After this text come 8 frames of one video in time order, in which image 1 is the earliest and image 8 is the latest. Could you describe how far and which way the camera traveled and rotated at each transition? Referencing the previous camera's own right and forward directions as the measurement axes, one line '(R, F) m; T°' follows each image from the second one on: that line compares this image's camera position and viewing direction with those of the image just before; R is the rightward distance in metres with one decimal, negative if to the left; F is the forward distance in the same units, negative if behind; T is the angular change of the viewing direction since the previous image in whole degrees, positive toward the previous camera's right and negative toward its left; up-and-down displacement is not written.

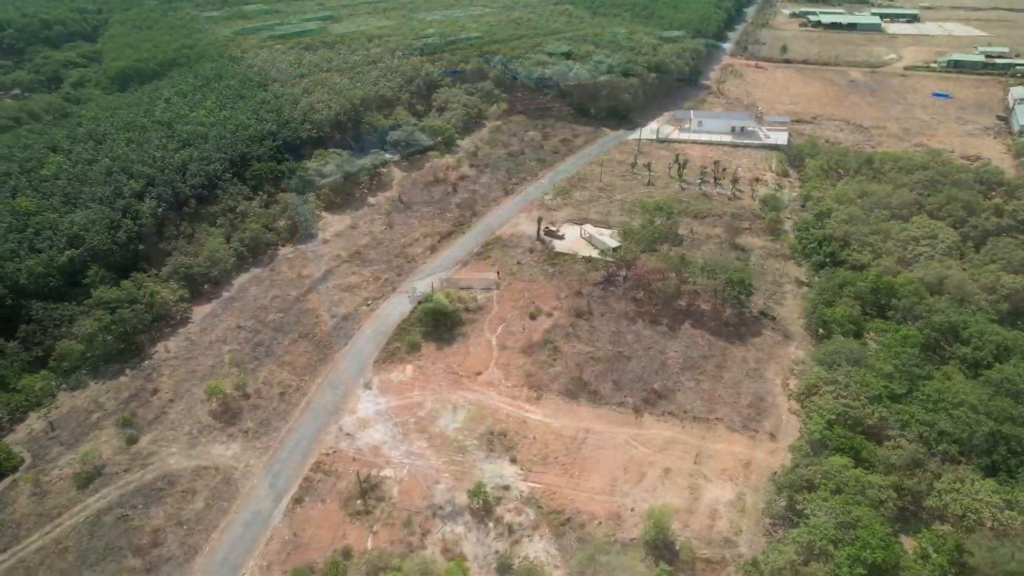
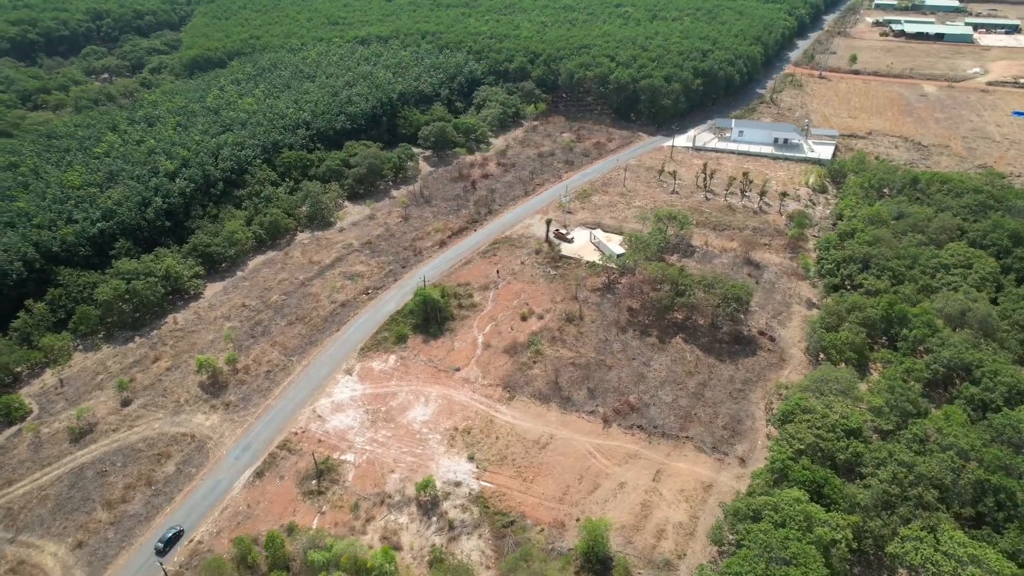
(+4.9, +0.3) m; -6°
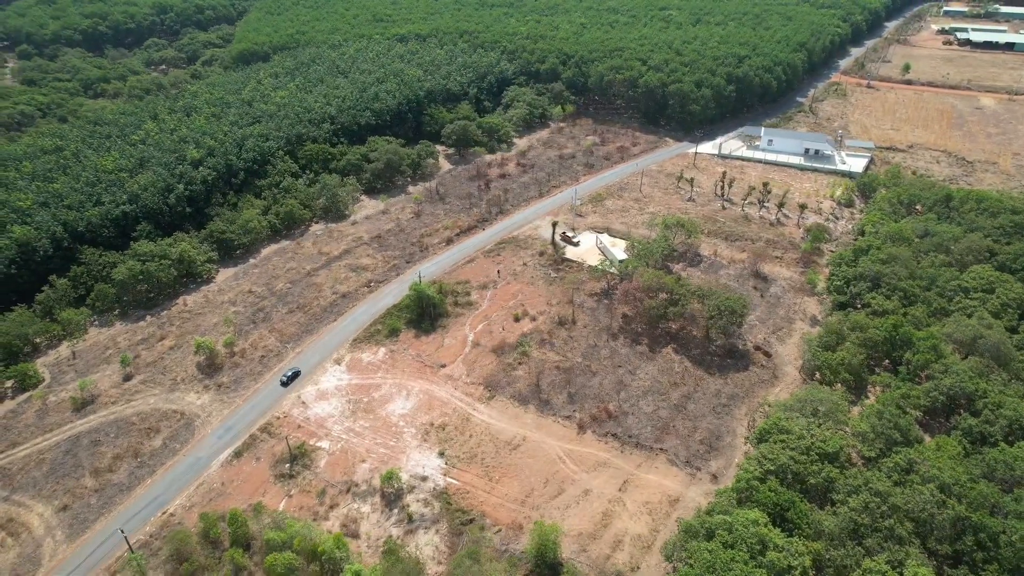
(+3.6, +0.1) m; -4°
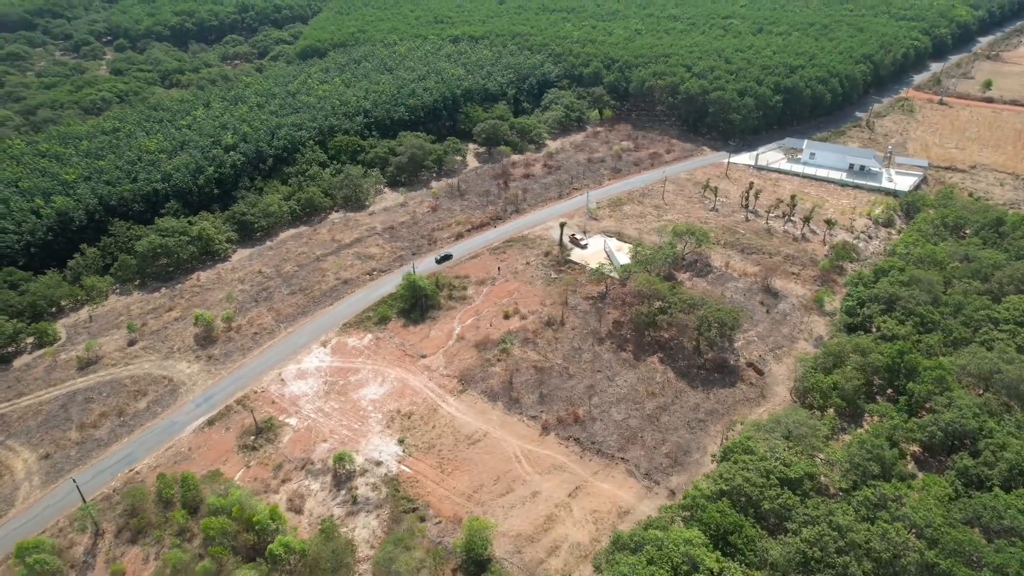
(+5.0, +0.7) m; -6°
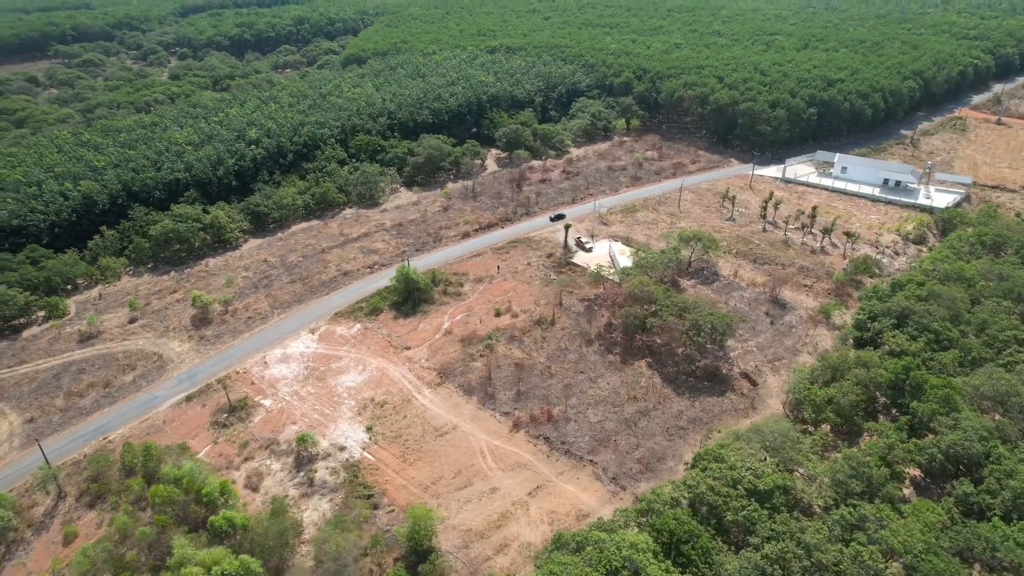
(+3.7, +1.0) m; -5°
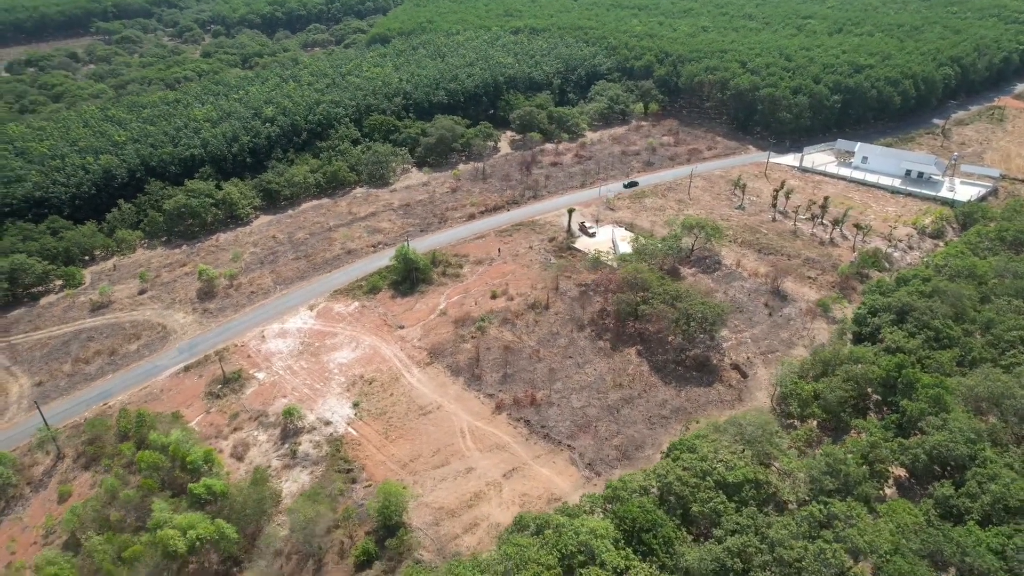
(+2.3, 0.0) m; -3°
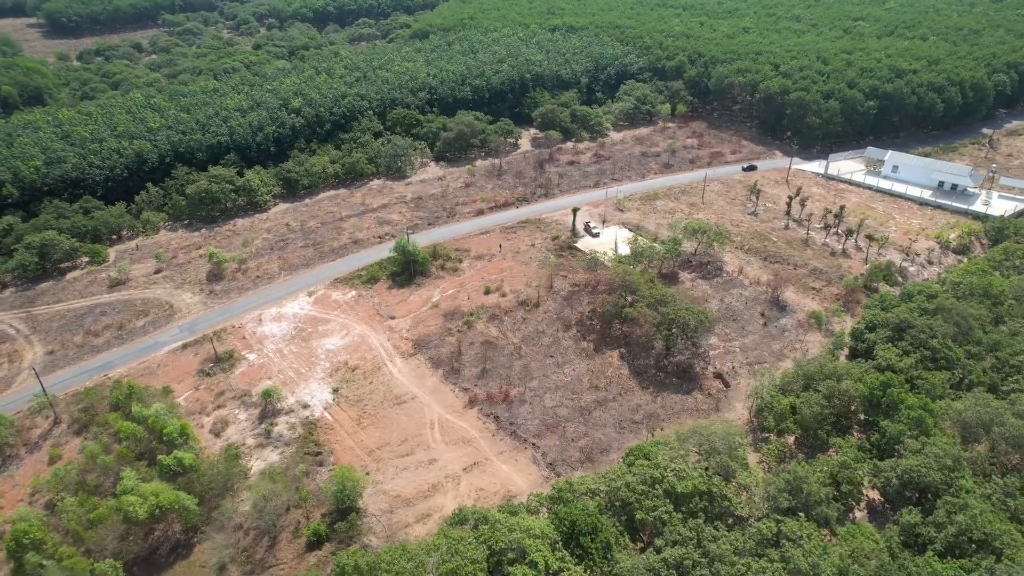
(+3.6, +0.1) m; -4°
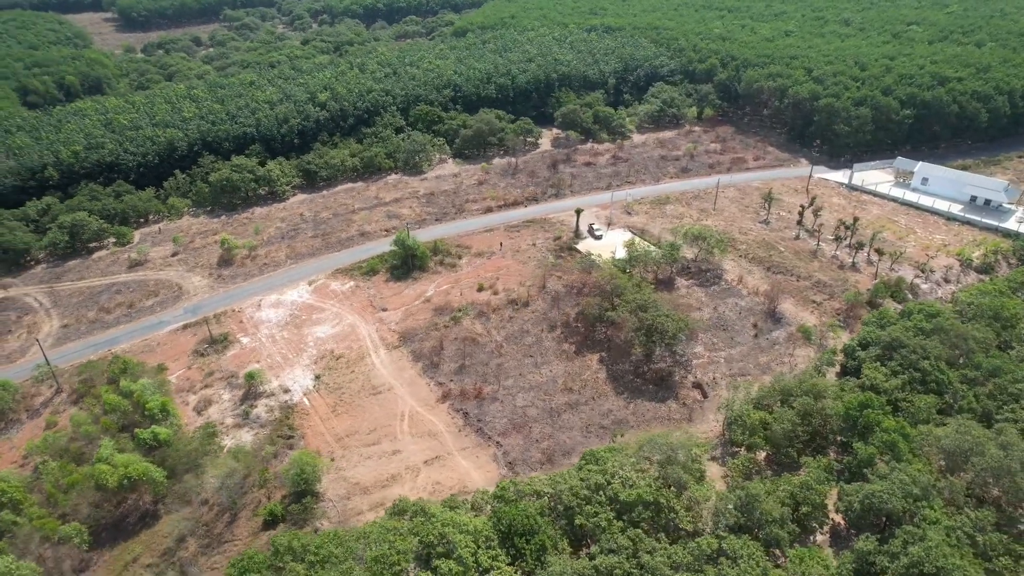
(+3.6, +0.1) m; -4°
